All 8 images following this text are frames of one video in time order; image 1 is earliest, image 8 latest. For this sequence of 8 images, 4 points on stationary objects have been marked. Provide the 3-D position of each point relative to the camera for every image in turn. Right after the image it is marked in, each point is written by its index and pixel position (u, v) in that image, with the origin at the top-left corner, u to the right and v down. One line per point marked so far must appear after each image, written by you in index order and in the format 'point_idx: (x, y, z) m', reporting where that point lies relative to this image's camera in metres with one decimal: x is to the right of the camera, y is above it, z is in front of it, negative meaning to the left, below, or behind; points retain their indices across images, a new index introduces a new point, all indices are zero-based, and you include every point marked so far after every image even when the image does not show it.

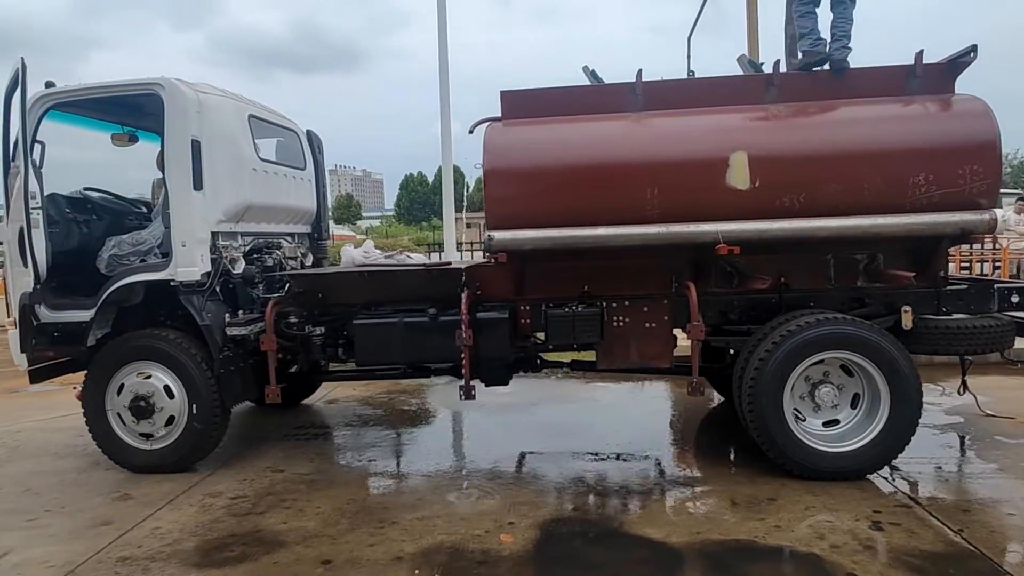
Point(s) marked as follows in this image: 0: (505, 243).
0: (-0.1, +0.3, +4.7) m
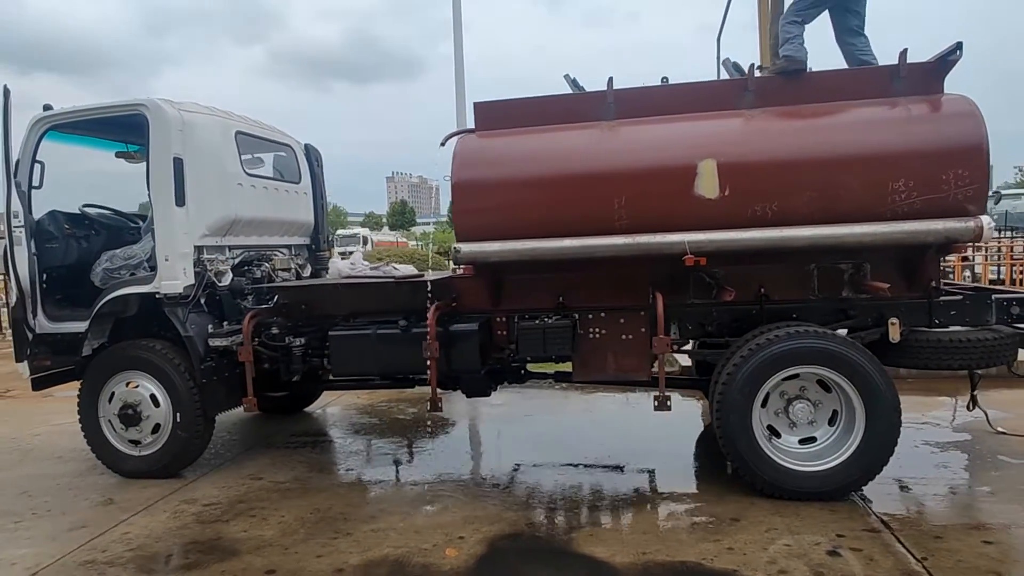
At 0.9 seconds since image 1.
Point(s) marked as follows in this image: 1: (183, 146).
0: (-0.3, +0.2, +4.7) m
1: (-2.5, +1.1, +5.1) m
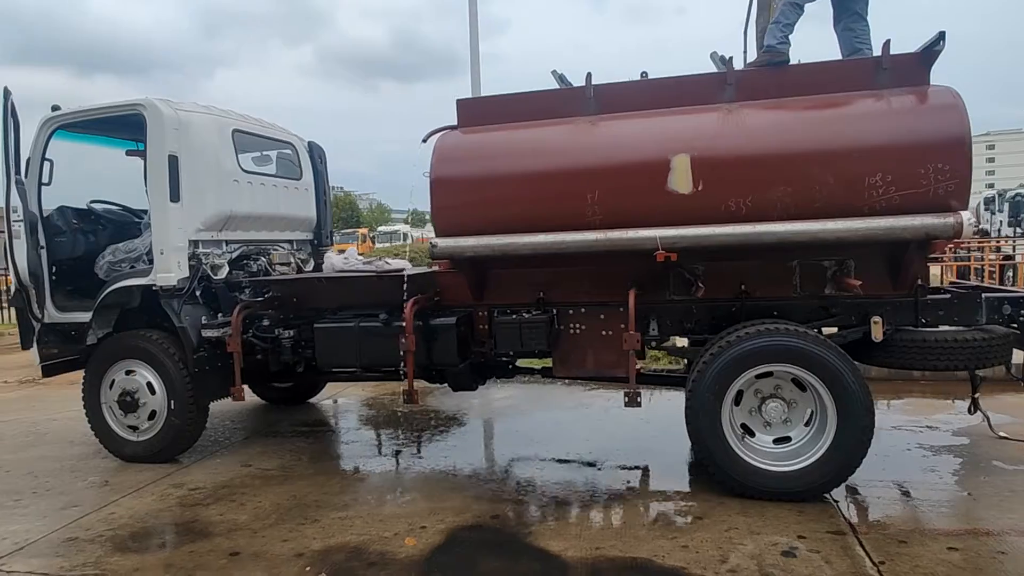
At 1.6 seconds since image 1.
0: (-0.4, +0.3, +4.8) m
1: (-2.6, +1.1, +5.3) m
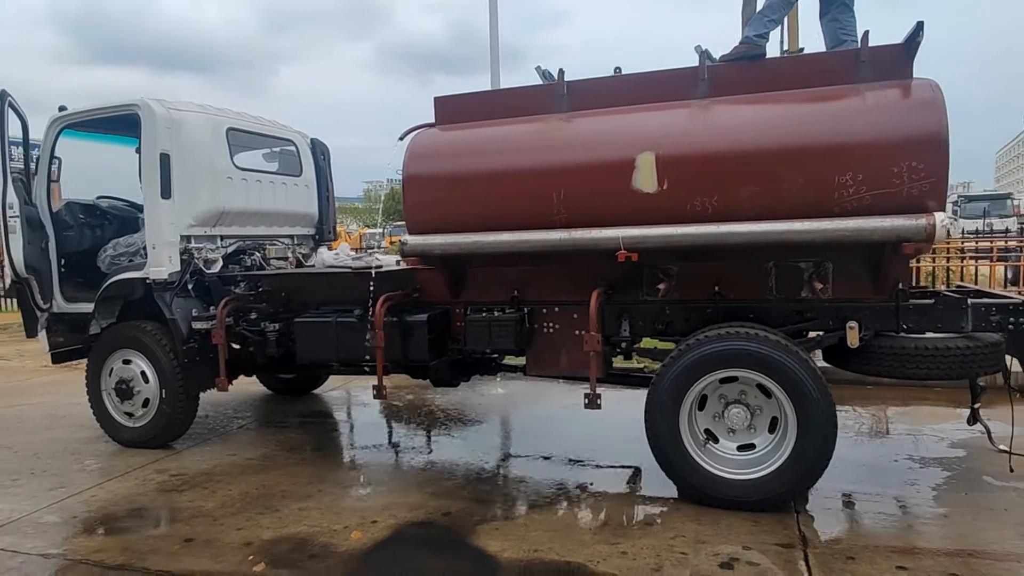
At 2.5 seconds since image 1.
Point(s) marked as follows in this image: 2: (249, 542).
0: (-0.7, +0.3, +4.8) m
1: (-2.7, +1.2, +5.5) m
2: (-1.5, -1.4, +3.9) m
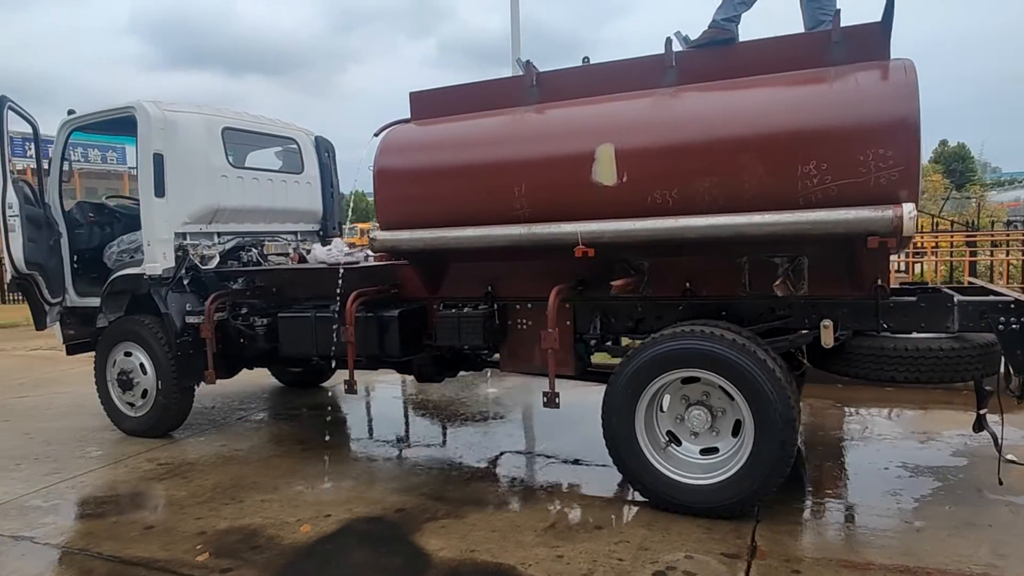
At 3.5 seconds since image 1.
0: (-0.9, +0.3, +4.8) m
1: (-2.9, +1.2, +5.7) m
2: (-1.8, -1.4, +4.0) m
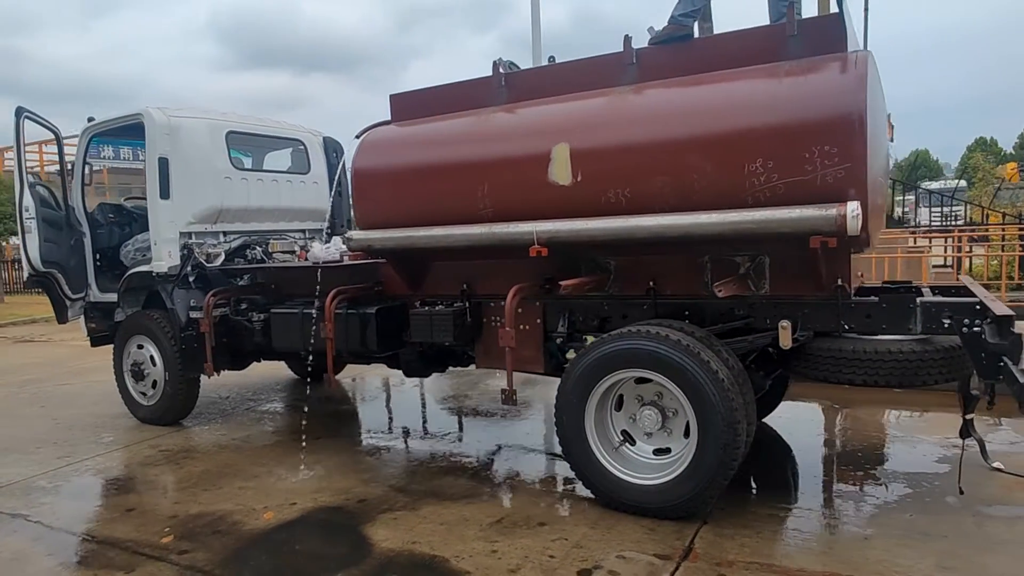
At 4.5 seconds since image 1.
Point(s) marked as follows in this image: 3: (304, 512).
0: (-1.1, +0.3, +5.0) m
1: (-3.0, +1.2, +6.0) m
2: (-2.1, -1.4, +4.2) m
3: (-1.3, -1.4, +4.2) m
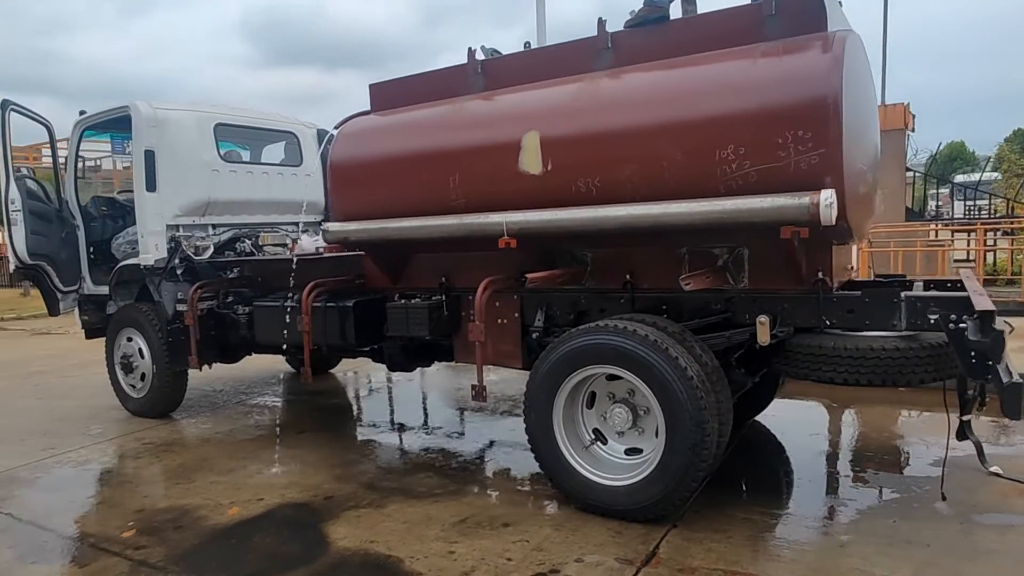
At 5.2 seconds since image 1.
0: (-1.2, +0.4, +4.9) m
1: (-3.1, +1.3, +6.0) m
2: (-2.3, -1.4, +4.2) m
3: (-1.5, -1.3, +4.2) m
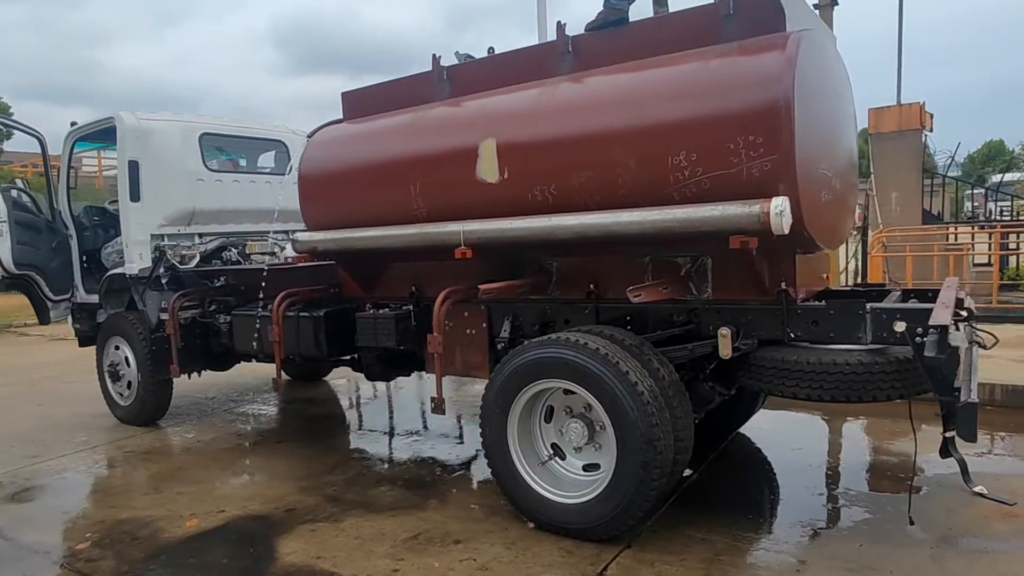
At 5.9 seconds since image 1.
0: (-1.5, +0.3, +4.9) m
1: (-3.3, +1.2, +6.1) m
2: (-2.5, -1.4, +4.2) m
3: (-1.7, -1.4, +4.1) m
